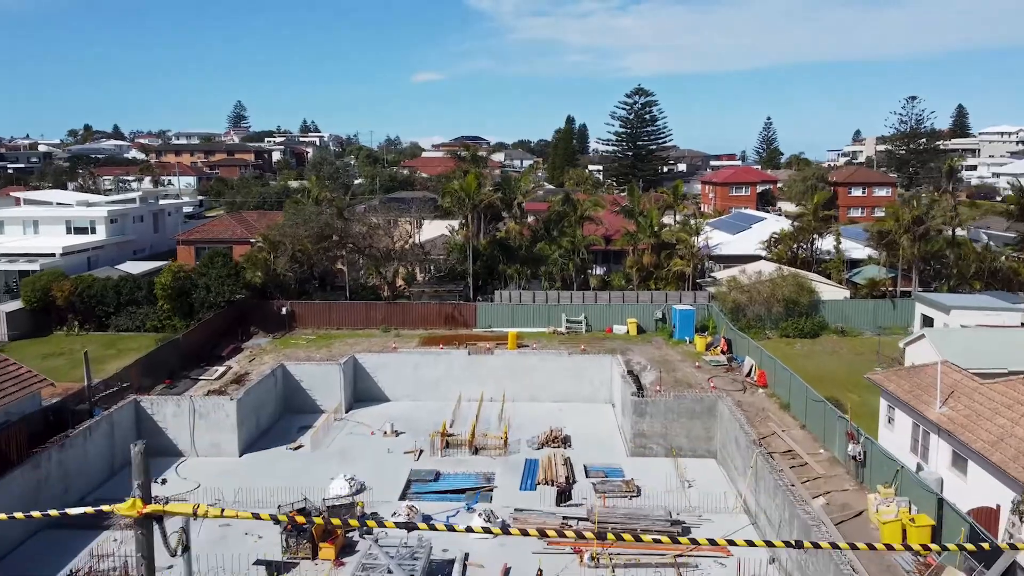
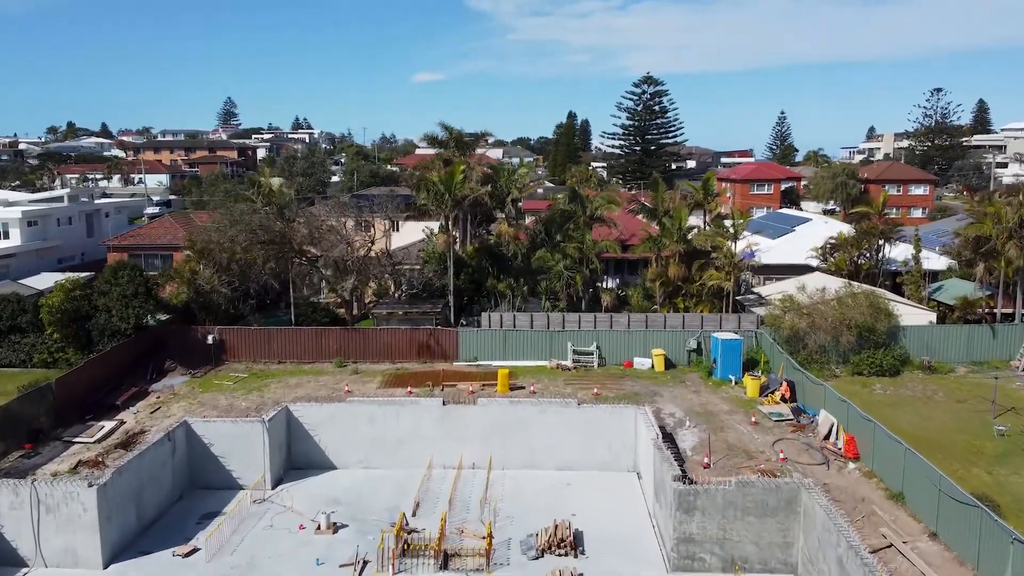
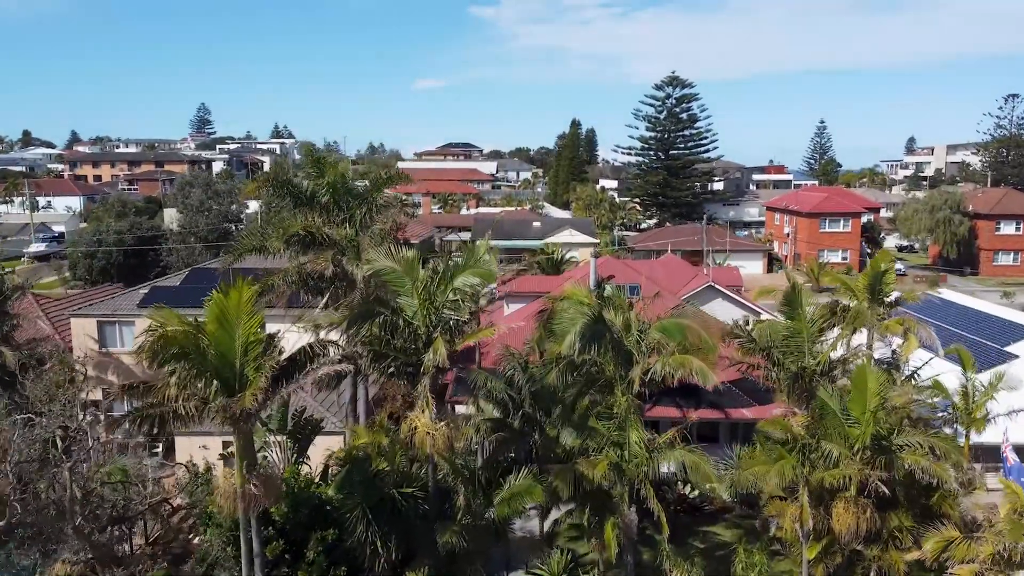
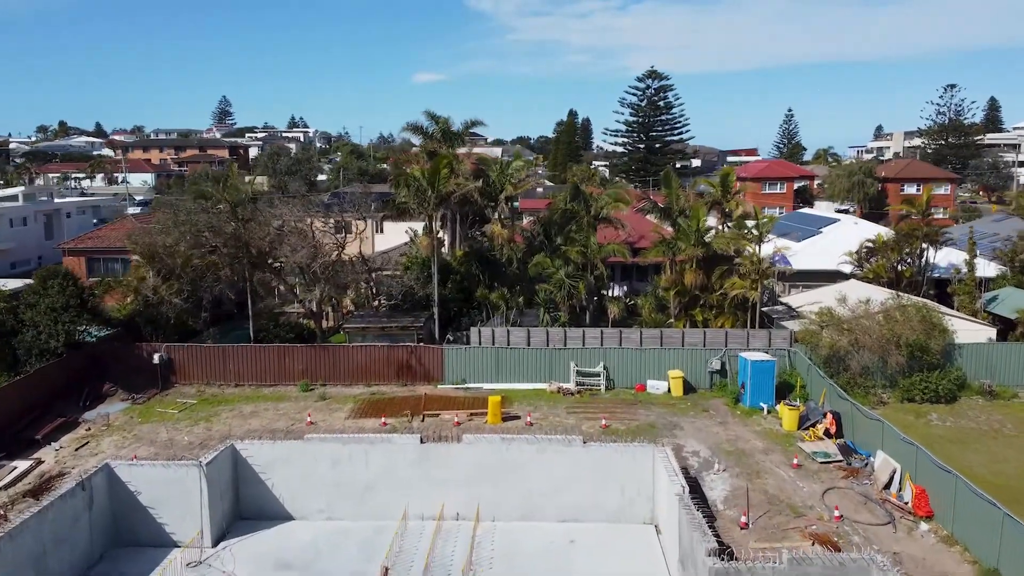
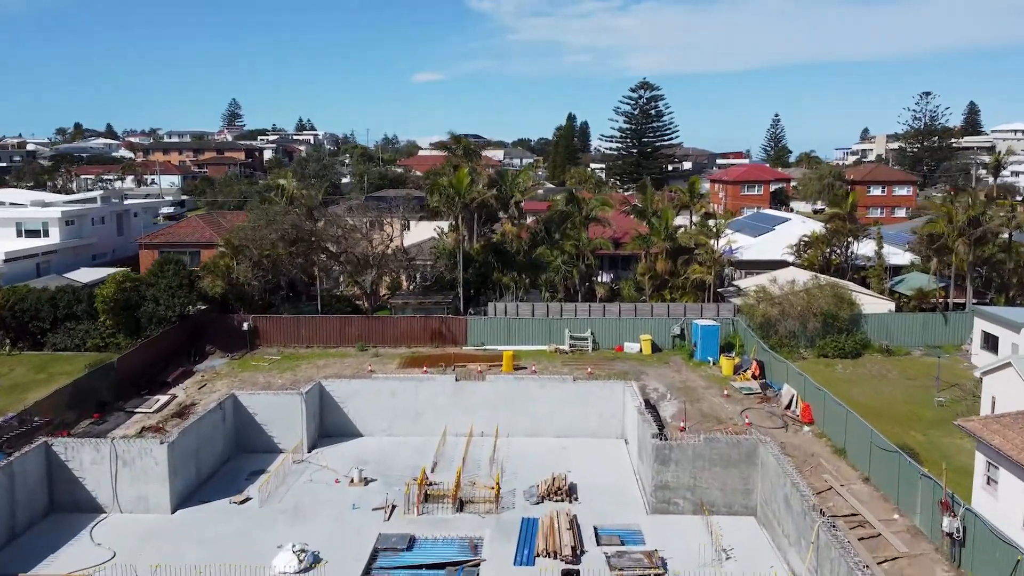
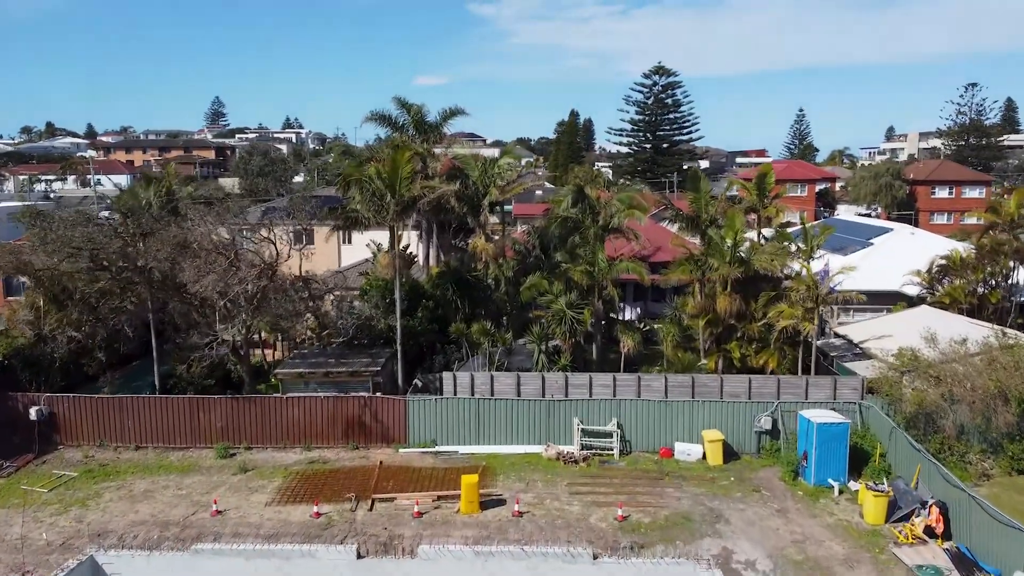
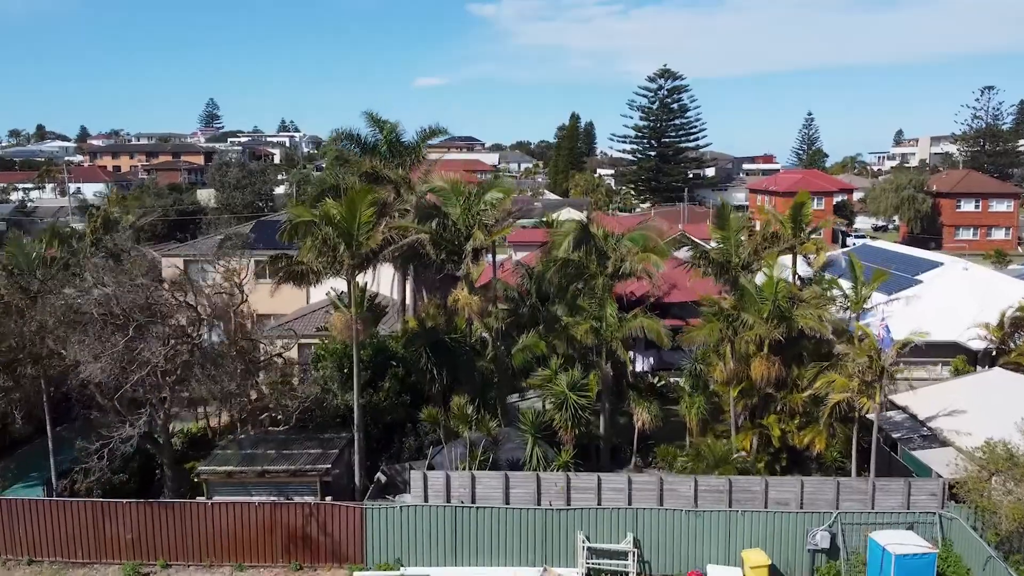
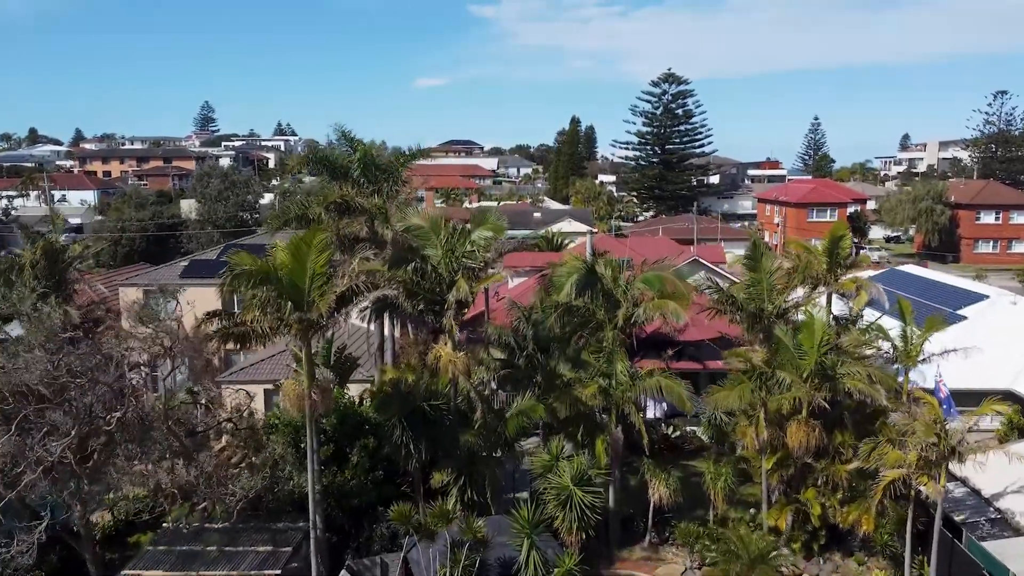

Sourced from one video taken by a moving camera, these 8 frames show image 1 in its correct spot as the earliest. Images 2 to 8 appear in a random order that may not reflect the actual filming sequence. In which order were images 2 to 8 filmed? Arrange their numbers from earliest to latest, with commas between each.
5, 2, 4, 6, 7, 8, 3
